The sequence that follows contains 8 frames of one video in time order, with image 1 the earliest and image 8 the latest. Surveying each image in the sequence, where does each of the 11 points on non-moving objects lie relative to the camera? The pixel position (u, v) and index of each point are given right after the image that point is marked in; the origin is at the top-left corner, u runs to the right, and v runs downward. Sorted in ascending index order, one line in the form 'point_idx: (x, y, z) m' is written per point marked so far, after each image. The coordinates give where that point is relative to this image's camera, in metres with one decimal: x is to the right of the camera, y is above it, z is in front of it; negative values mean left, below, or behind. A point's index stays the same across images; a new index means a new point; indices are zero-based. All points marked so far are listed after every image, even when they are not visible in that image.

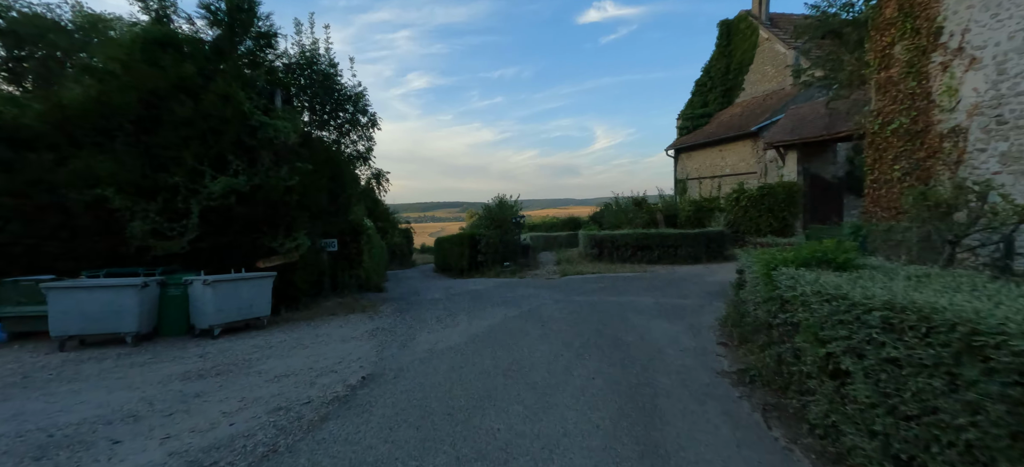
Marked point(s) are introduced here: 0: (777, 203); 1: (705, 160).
0: (+8.9, +1.0, +14.2) m
1: (+8.7, +3.3, +18.6) m
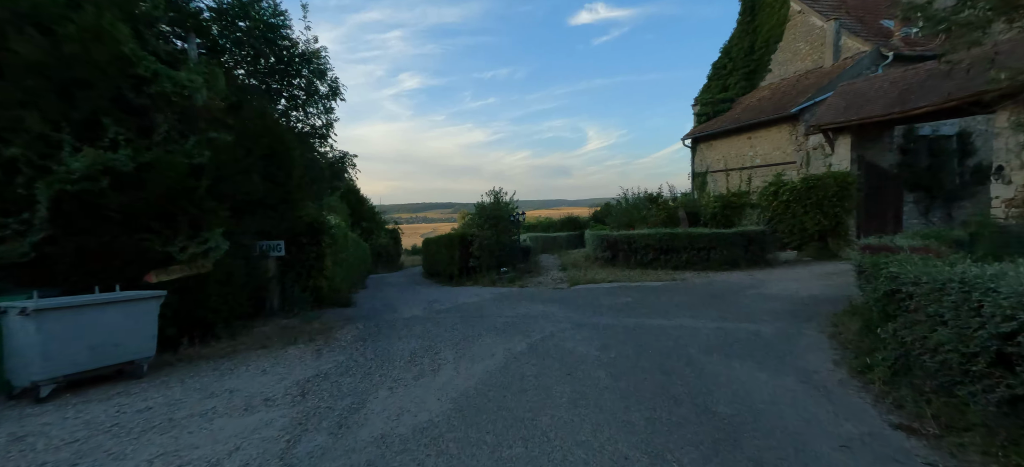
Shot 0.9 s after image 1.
0: (+8.9, +1.0, +12.0) m
1: (+8.6, +3.3, +16.4) m
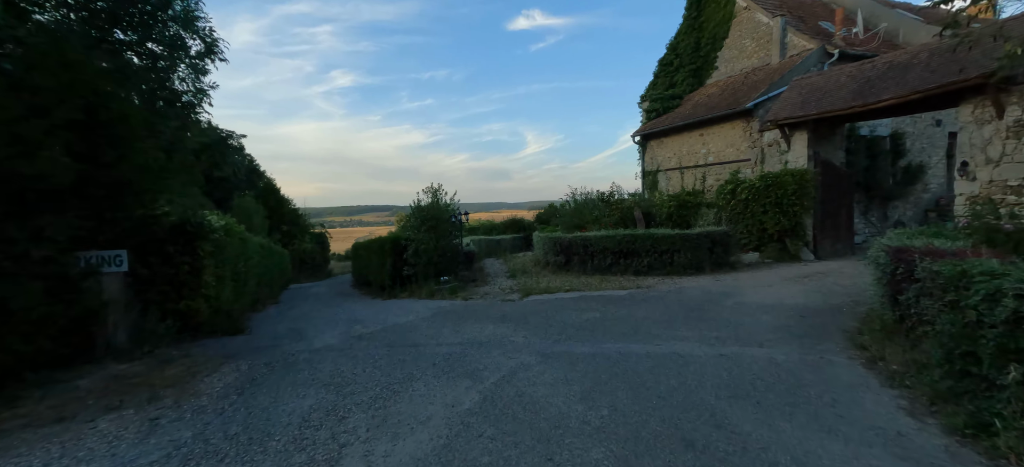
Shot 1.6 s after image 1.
0: (+7.4, +1.0, +11.5) m
1: (+6.5, +3.2, +15.8) m
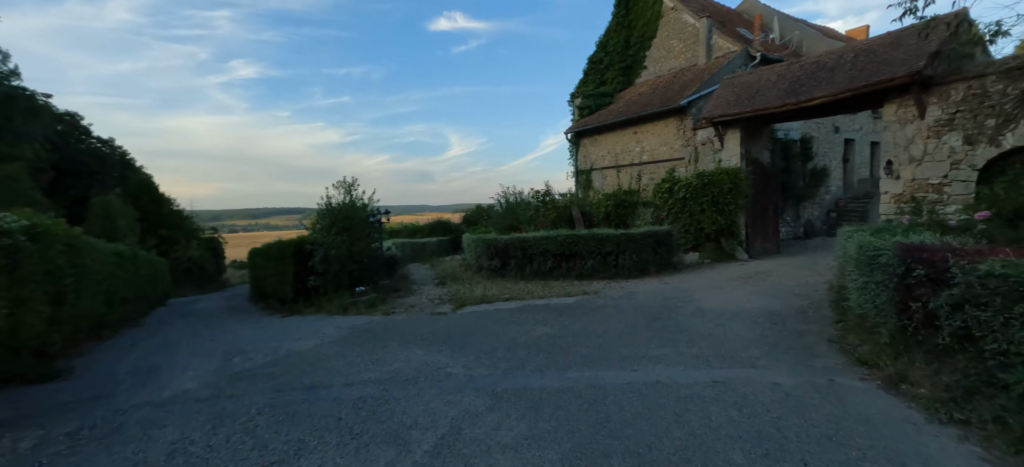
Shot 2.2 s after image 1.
0: (+5.6, +1.1, +11.3) m
1: (+3.9, +3.2, +15.4) m
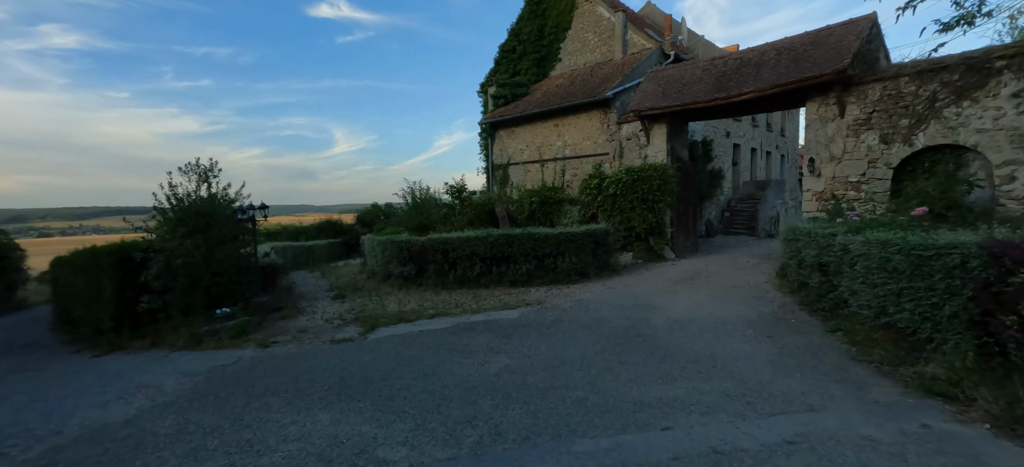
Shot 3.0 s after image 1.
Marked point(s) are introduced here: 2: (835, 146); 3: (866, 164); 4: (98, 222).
0: (+3.5, +1.1, +10.9) m
1: (+0.9, +3.2, +14.5) m
2: (+6.5, +1.8, +8.6) m
3: (+6.8, +1.3, +8.2) m
4: (-12.8, +0.2, +13.1) m
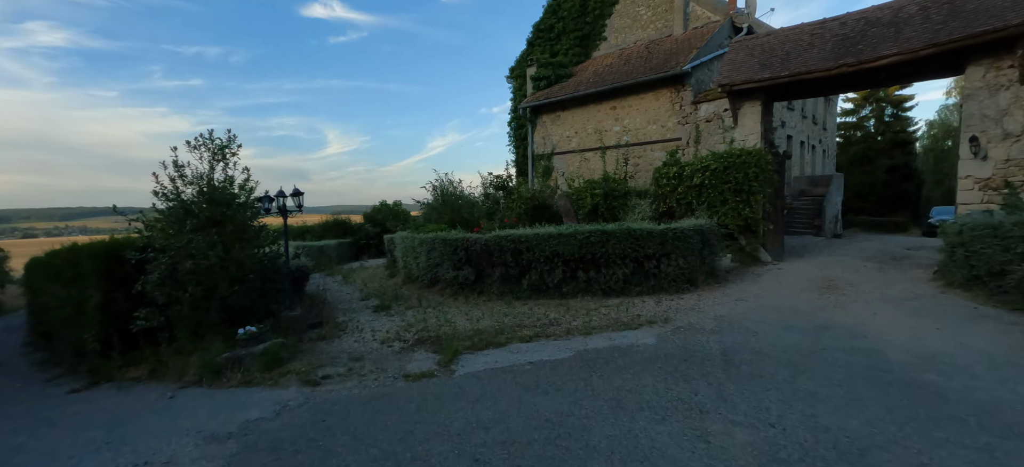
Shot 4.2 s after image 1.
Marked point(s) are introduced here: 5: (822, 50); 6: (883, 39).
0: (+5.0, +1.2, +9.1) m
1: (+2.3, +3.3, +12.7) m
2: (+8.0, +1.8, +6.8) m
3: (+8.3, +1.4, +6.4) m
4: (-11.3, +0.3, +11.3) m
5: (+6.1, +3.6, +8.4) m
6: (+6.8, +3.6, +7.8) m
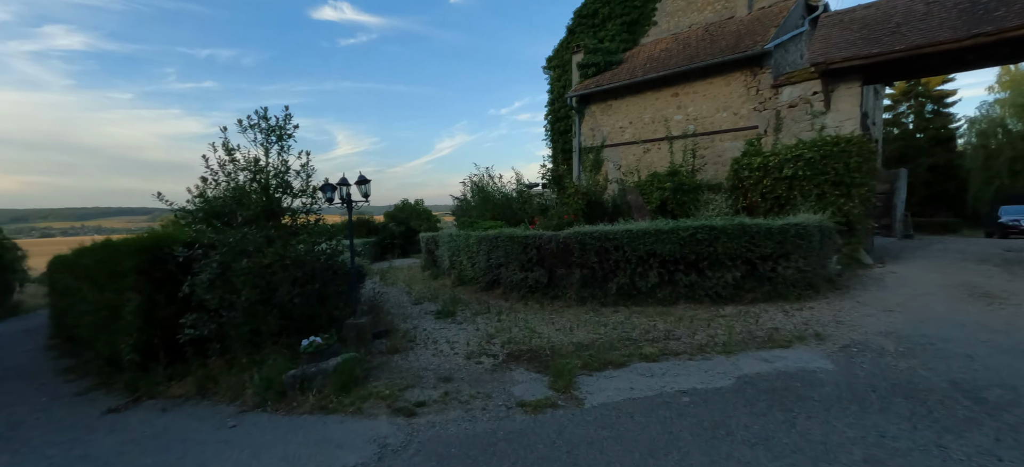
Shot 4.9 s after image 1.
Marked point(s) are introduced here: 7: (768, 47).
0: (+6.4, +1.2, +8.0) m
1: (+3.8, +3.3, +11.7) m
2: (+9.3, +1.8, +5.6) m
3: (+9.5, +1.4, +5.2) m
4: (-9.9, +0.4, +10.6) m
5: (+7.5, +3.7, +7.3) m
6: (+8.1, +3.6, +6.6) m
7: (+5.8, +4.2, +9.5) m
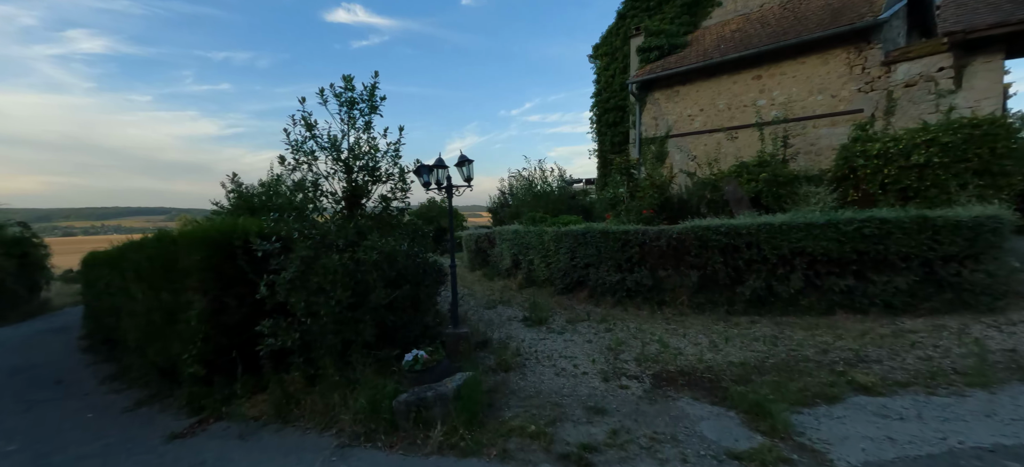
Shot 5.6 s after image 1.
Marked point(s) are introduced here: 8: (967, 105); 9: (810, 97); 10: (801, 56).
0: (+7.8, +1.2, +6.8) m
1: (+5.4, +3.4, +10.6) m
2: (+10.6, +1.9, +4.3) m
3: (+10.9, +1.4, +3.9) m
4: (-8.3, +0.6, +10.0) m
5: (+8.9, +3.7, +6.0) m
6: (+9.5, +3.6, +5.3) m
7: (+7.3, +4.2, +8.3) m
8: (+8.2, +2.3, +7.4) m
9: (+6.7, +3.0, +9.2) m
10: (+6.6, +4.0, +9.6) m
